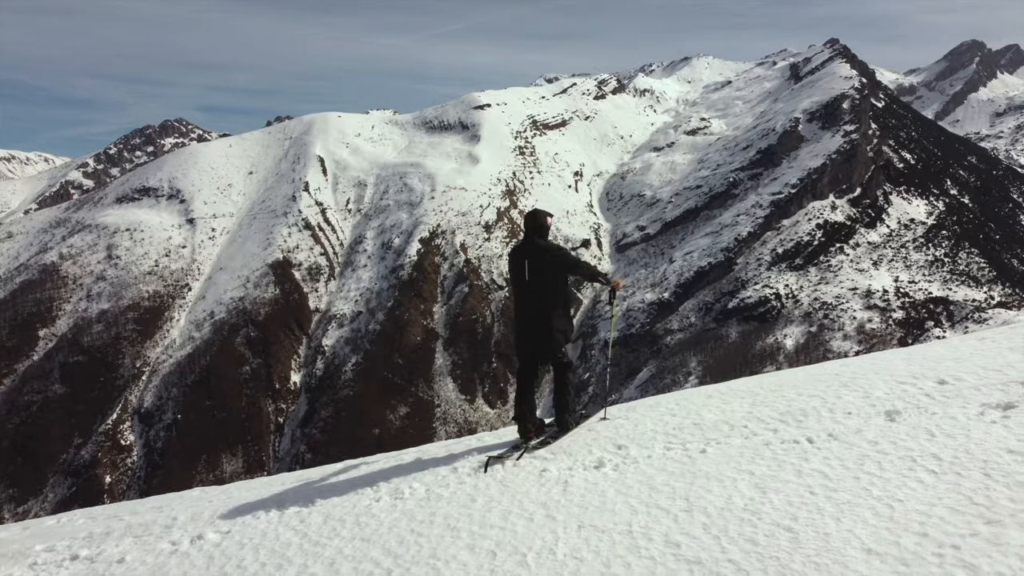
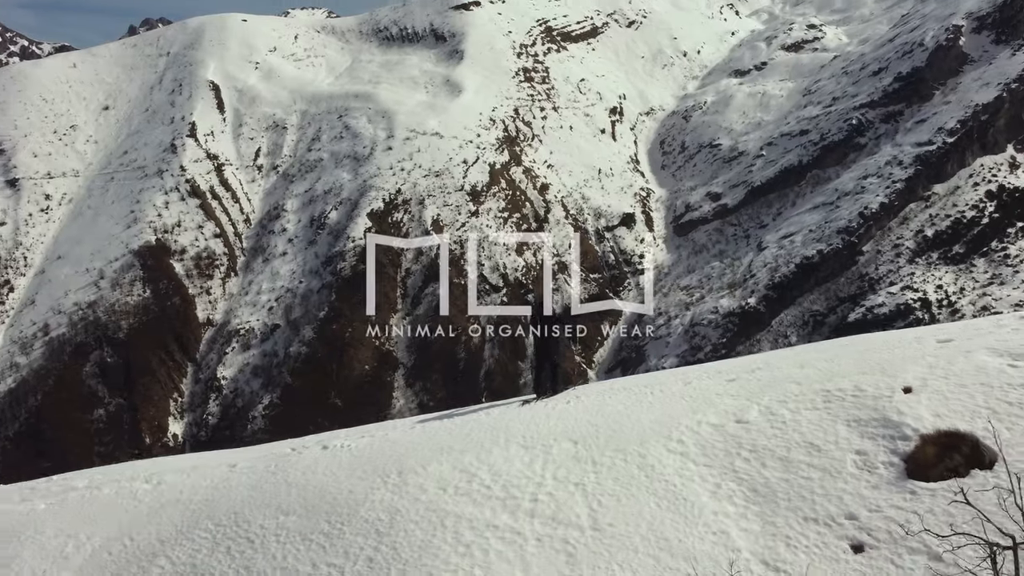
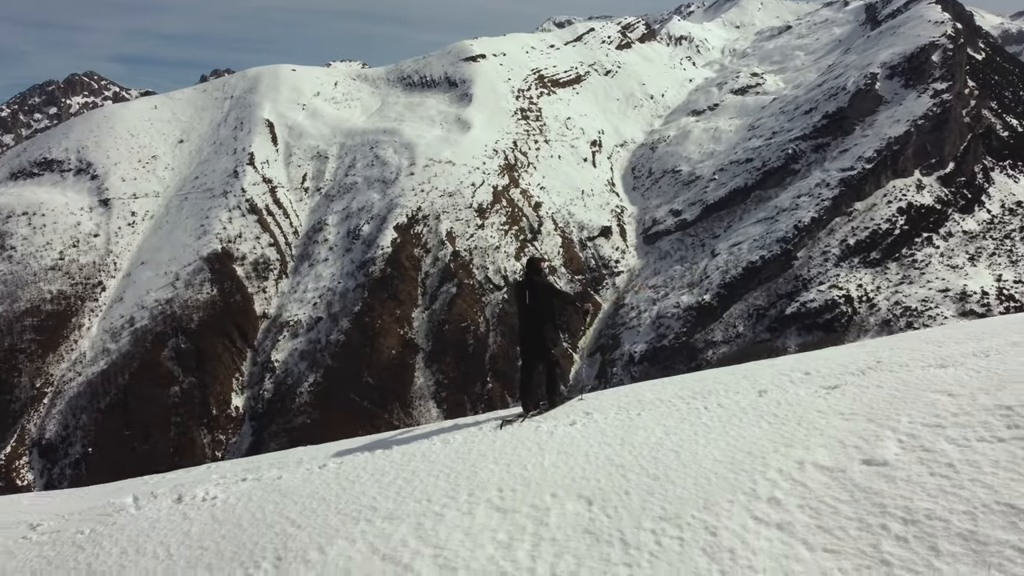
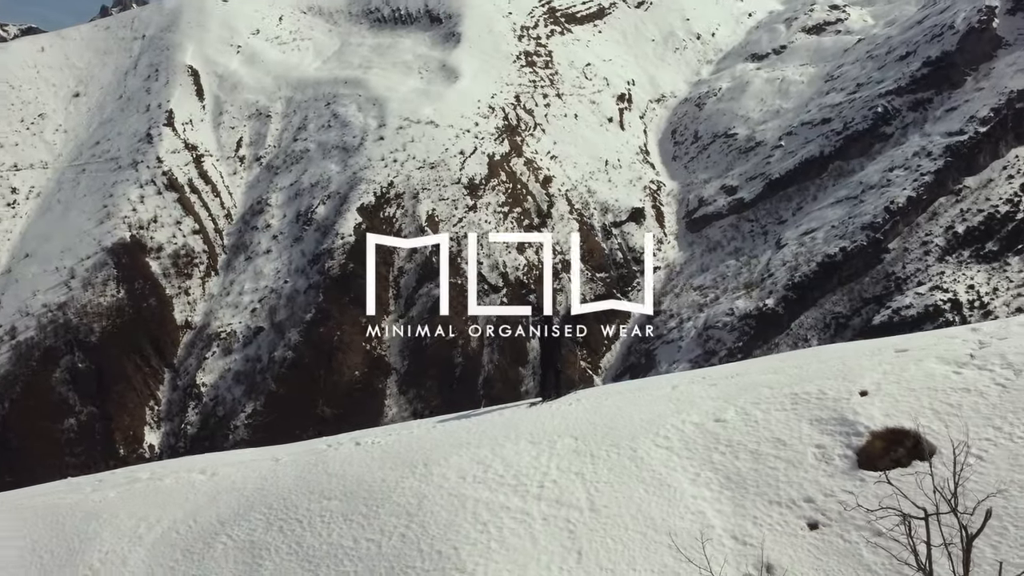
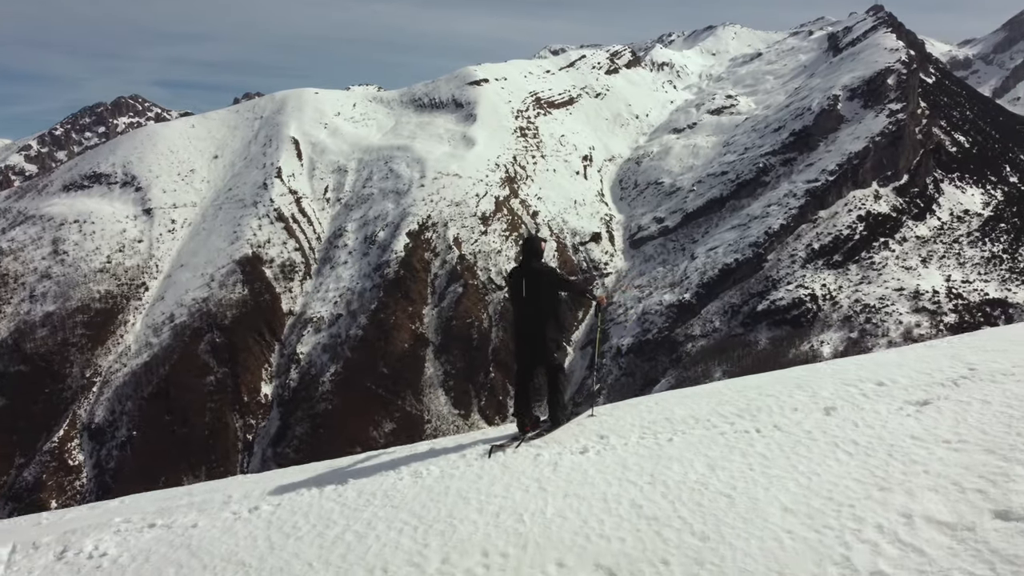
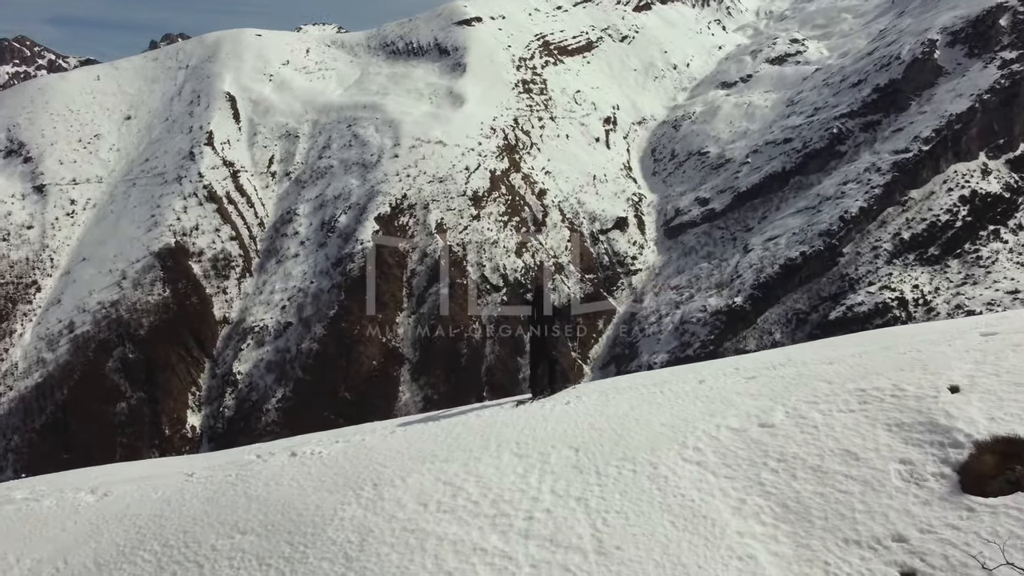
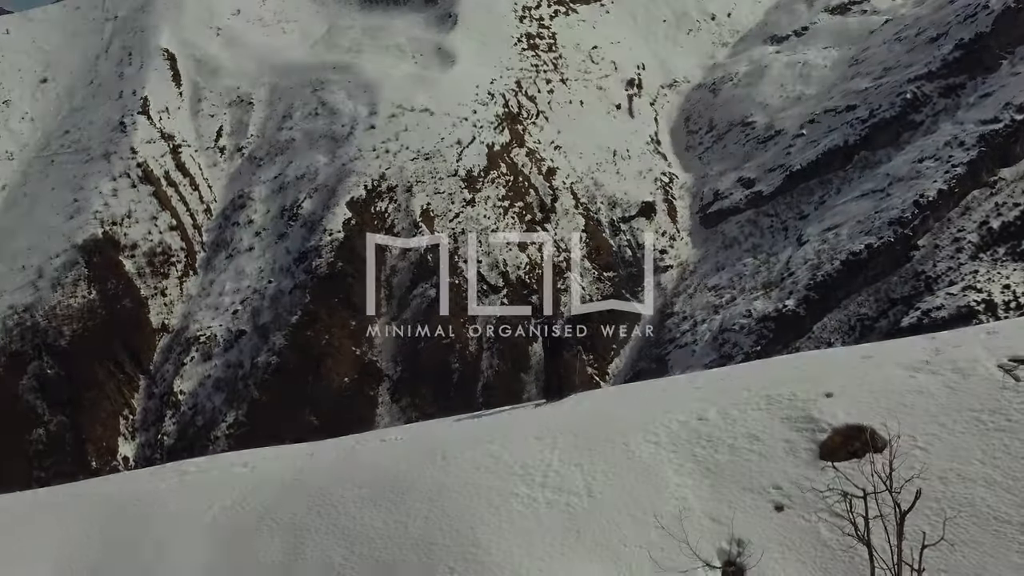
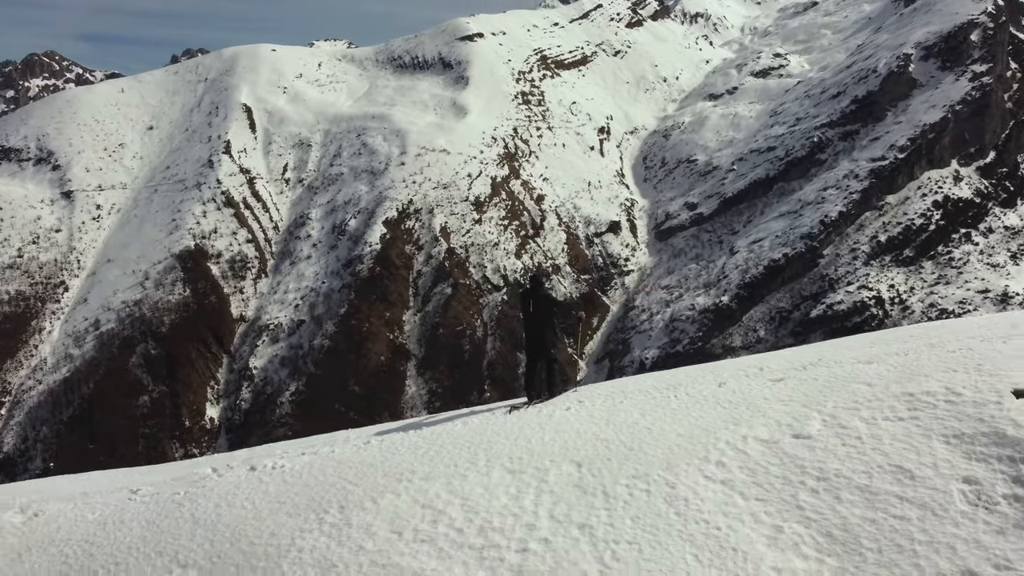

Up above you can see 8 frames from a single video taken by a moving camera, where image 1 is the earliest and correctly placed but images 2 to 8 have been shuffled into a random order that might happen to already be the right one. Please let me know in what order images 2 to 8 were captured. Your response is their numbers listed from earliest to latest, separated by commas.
5, 3, 8, 6, 2, 4, 7
